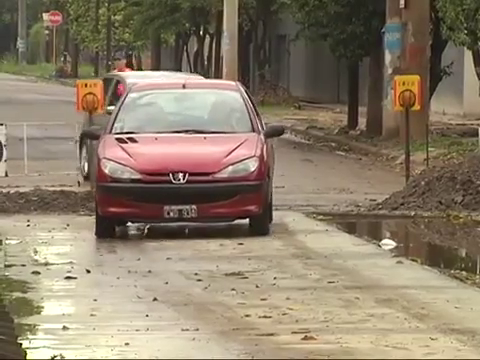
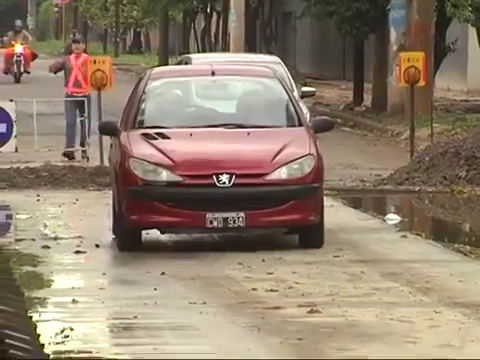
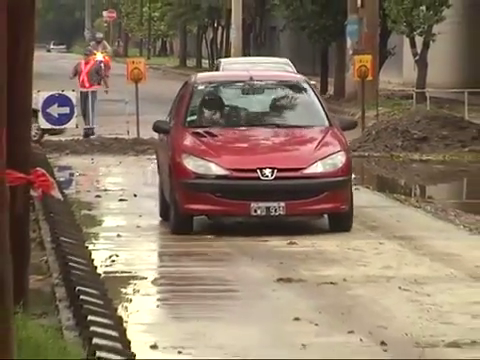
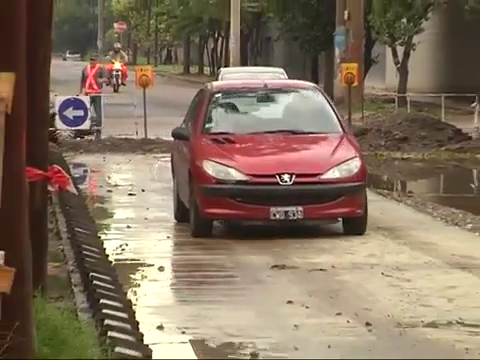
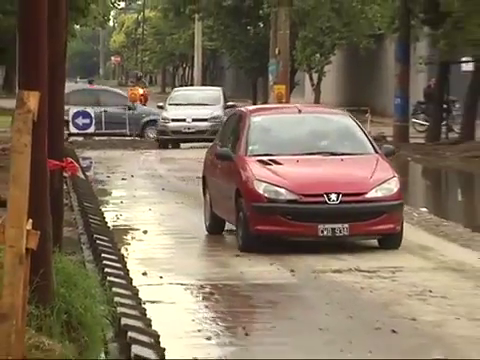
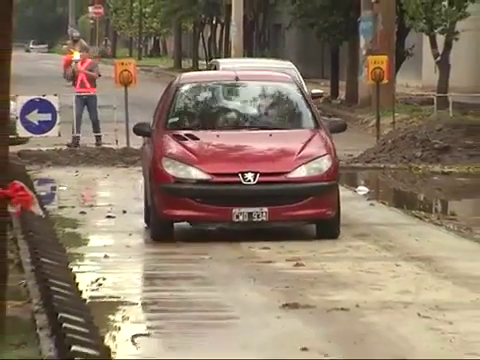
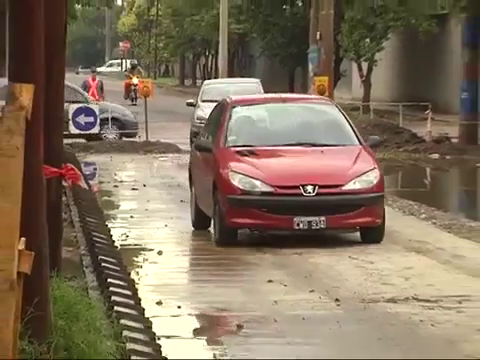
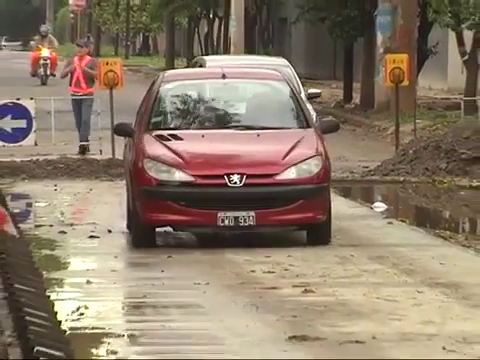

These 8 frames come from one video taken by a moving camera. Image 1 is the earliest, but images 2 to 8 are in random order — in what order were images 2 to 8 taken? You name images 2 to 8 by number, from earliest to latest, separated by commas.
2, 8, 6, 3, 4, 7, 5
